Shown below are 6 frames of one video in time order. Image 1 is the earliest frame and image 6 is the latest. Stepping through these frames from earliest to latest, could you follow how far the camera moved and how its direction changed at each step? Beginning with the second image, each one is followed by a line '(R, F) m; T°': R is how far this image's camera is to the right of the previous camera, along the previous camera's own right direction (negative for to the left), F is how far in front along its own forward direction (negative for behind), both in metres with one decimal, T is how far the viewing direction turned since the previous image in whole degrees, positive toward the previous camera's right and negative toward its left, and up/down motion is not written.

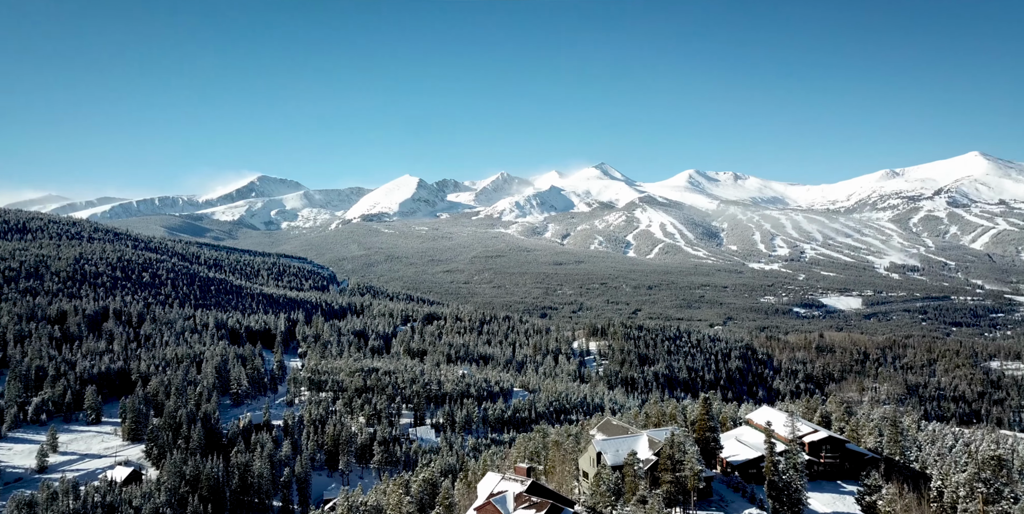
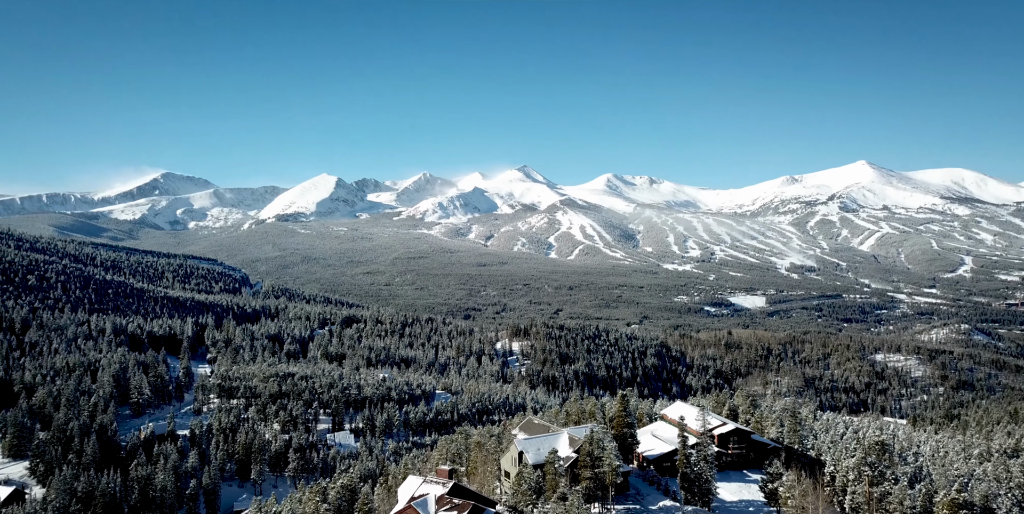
(+0.2, -3.9) m; +5°
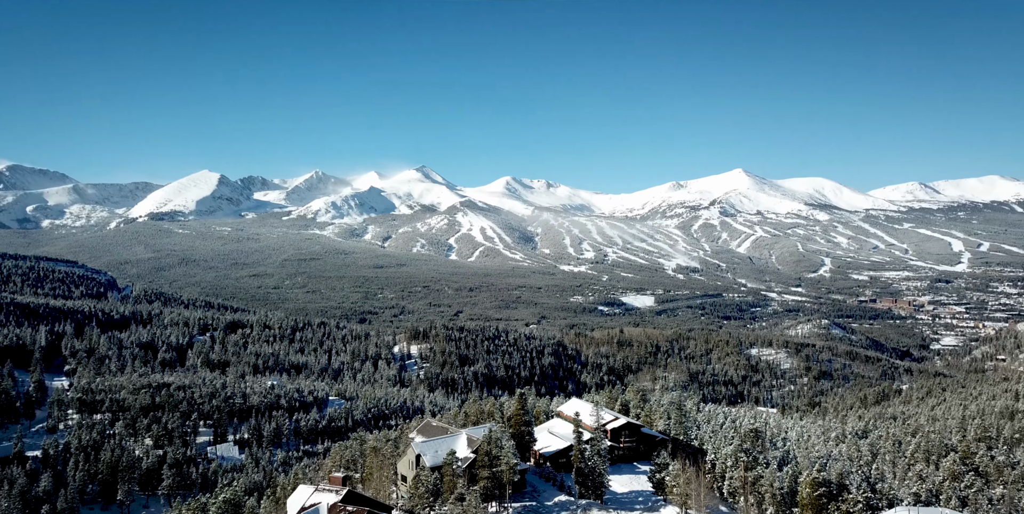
(+0.2, -3.7) m; +6°
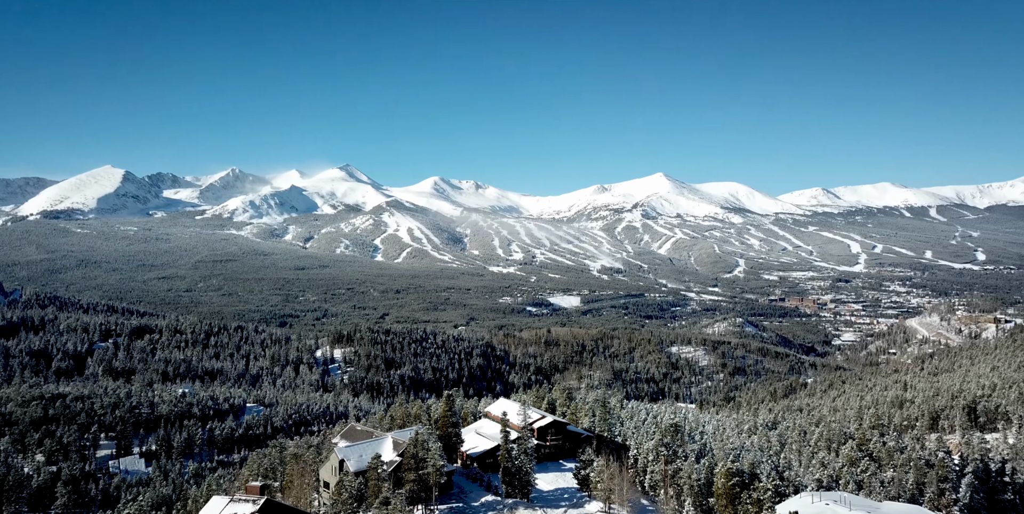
(+0.2, -2.0) m; +4°
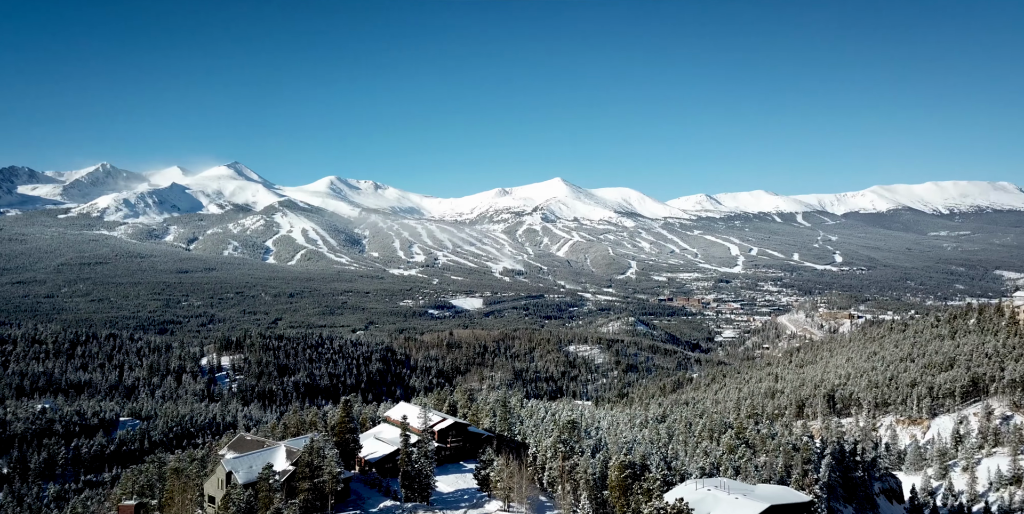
(+0.2, -2.2) m; +6°
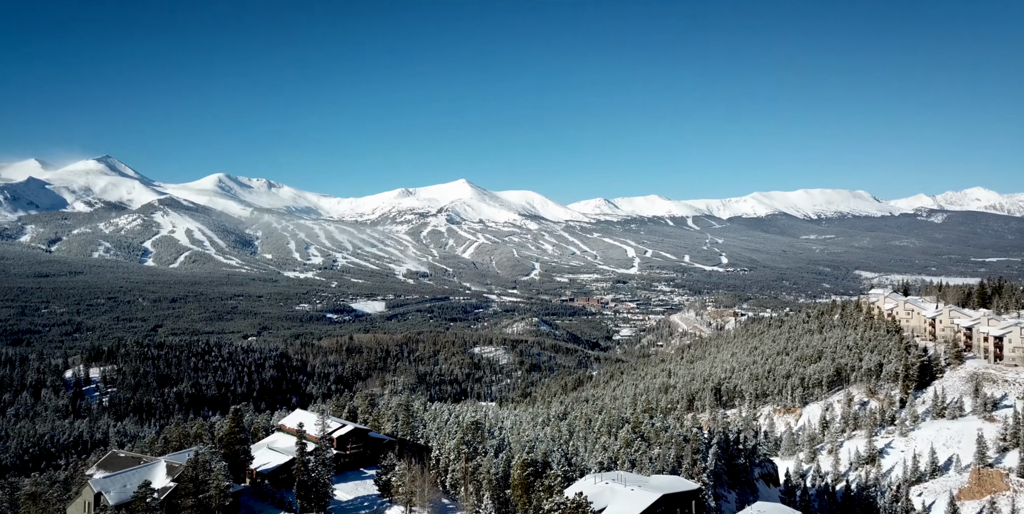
(+0.7, -0.6) m; +6°
